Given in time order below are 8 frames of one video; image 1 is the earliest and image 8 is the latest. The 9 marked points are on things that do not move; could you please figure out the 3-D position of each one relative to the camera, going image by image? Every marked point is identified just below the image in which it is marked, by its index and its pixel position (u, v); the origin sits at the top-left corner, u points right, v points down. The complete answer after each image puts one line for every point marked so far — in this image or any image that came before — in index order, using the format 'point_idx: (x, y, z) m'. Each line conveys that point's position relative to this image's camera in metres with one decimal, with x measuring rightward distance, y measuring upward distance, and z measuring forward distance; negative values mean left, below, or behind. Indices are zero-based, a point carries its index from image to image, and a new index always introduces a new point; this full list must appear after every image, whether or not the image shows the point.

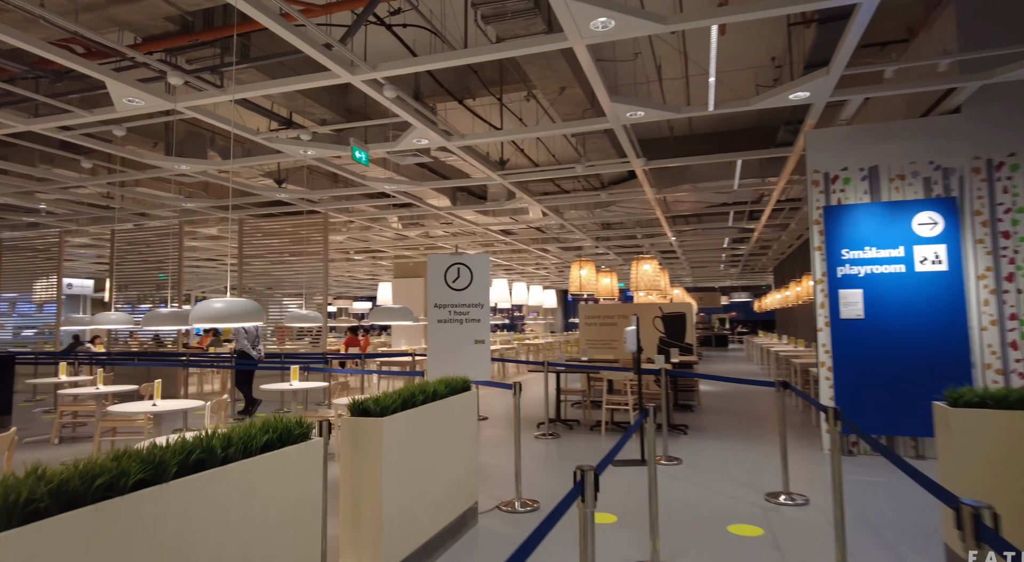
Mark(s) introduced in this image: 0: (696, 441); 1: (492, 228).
0: (+1.9, -1.6, +6.3) m
1: (-0.5, +1.2, +13.1) m
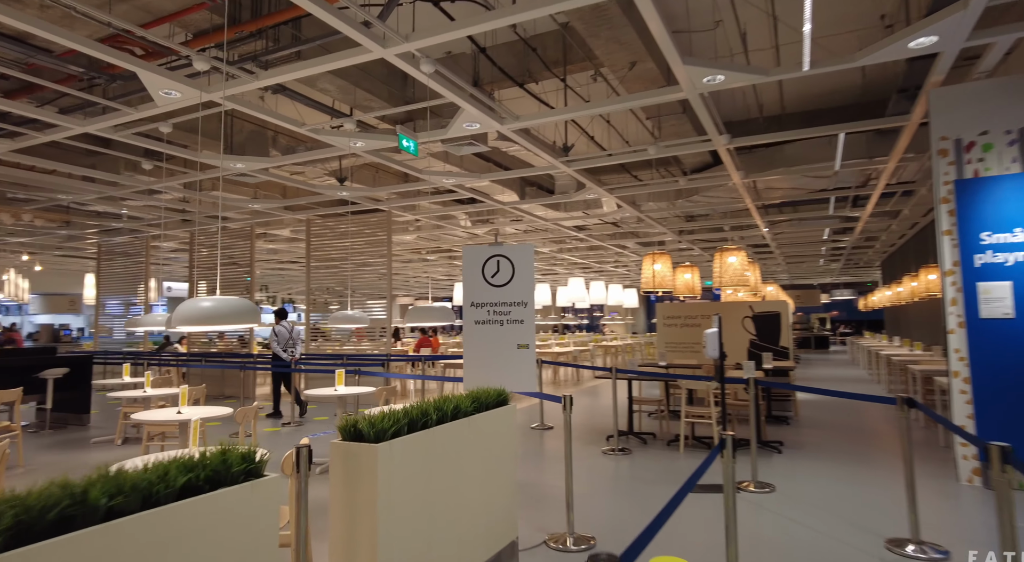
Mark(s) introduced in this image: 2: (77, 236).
0: (+2.5, -1.6, +5.4) m
1: (+1.0, +1.2, +12.5) m
2: (-8.8, +0.9, +12.5) m
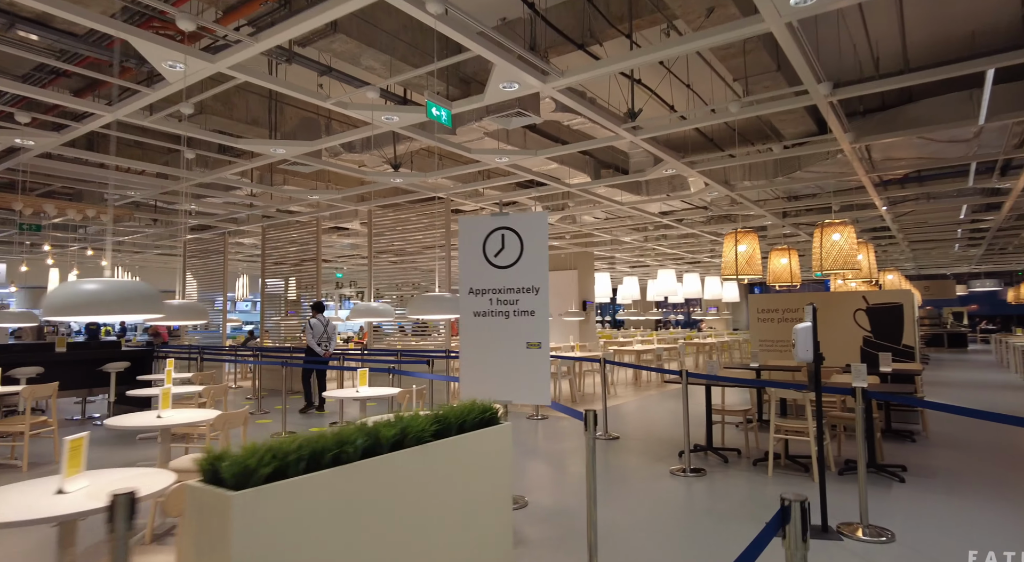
0: (+2.8, -1.5, +4.2) m
1: (+2.5, +1.4, +11.4) m
2: (-7.2, +1.0, +13.0) m
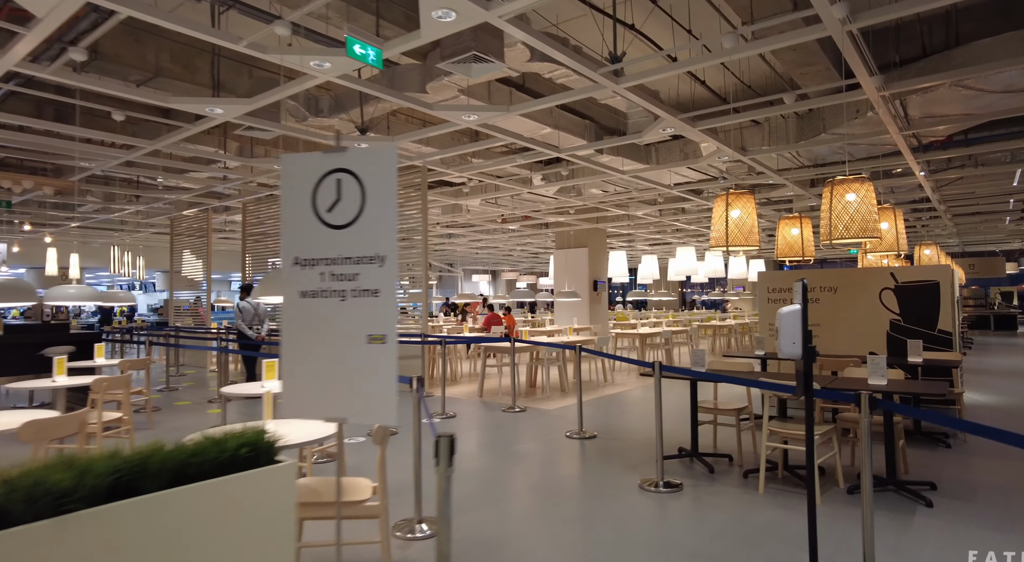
0: (+2.3, -1.3, +3.3) m
1: (+2.4, +1.8, +10.4) m
2: (-7.2, +1.4, +12.5) m
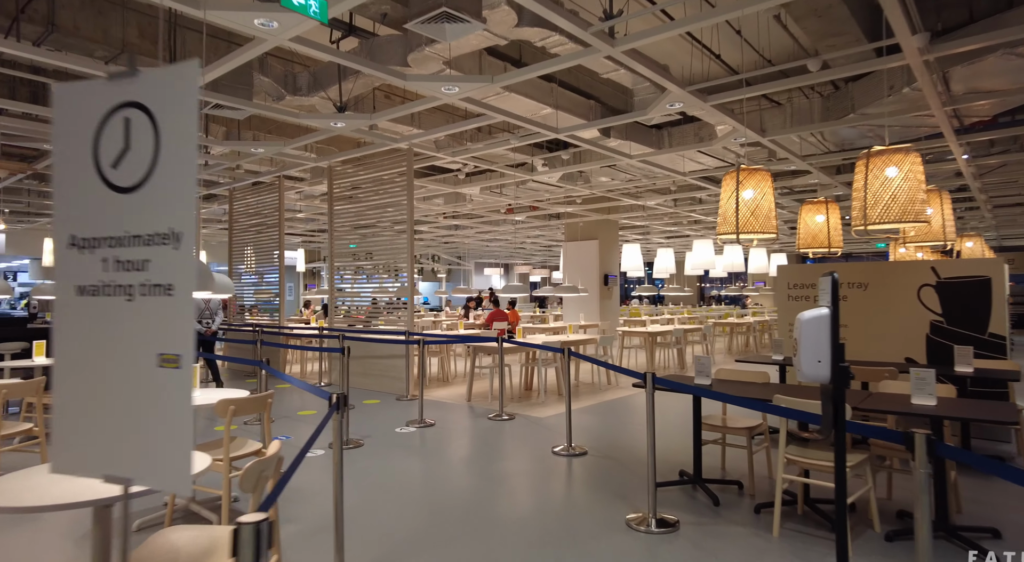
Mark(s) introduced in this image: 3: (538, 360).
0: (+2.1, -1.3, +2.5) m
1: (+2.4, +1.9, +9.6) m
2: (-7.1, +1.6, +12.0) m
3: (+0.3, -0.9, +7.2) m
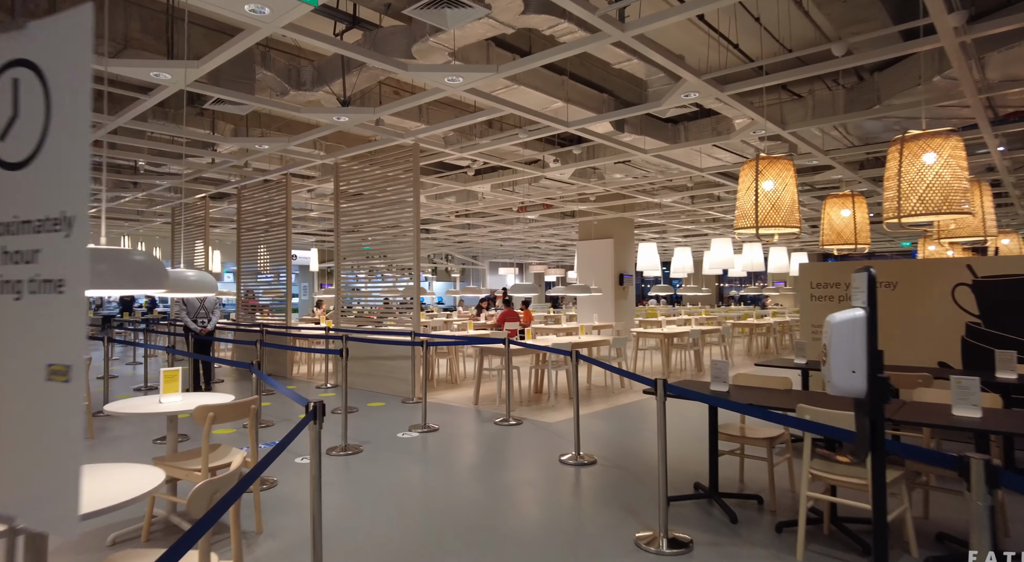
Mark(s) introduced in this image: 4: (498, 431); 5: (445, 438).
0: (+2.1, -1.3, +2.3) m
1: (+2.6, +1.9, +9.3) m
2: (-6.9, +1.6, +12.0) m
3: (+0.4, -0.9, +7.0) m
4: (-0.1, -1.4, +5.6) m
5: (-0.6, -1.4, +5.5) m
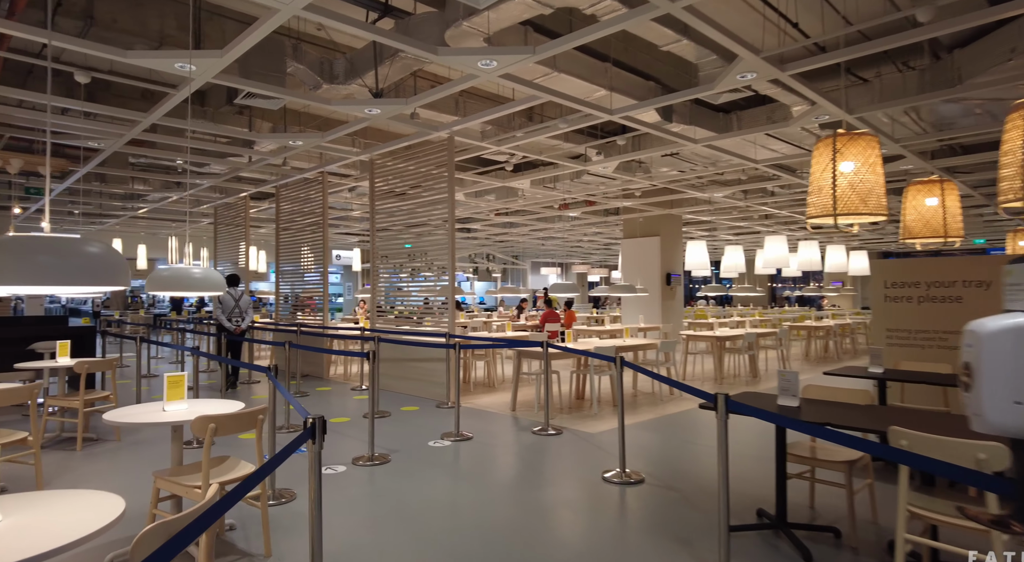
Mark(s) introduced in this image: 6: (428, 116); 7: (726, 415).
0: (+2.2, -1.3, +1.7) m
1: (+3.2, +1.9, +8.7) m
2: (-6.1, +1.6, +12.1) m
3: (+0.8, -0.9, +6.6) m
4: (+0.2, -1.4, +5.3) m
5: (-0.3, -1.4, +5.2) m
6: (-1.0, +2.0, +7.6) m
7: (+0.9, -0.5, +2.6) m
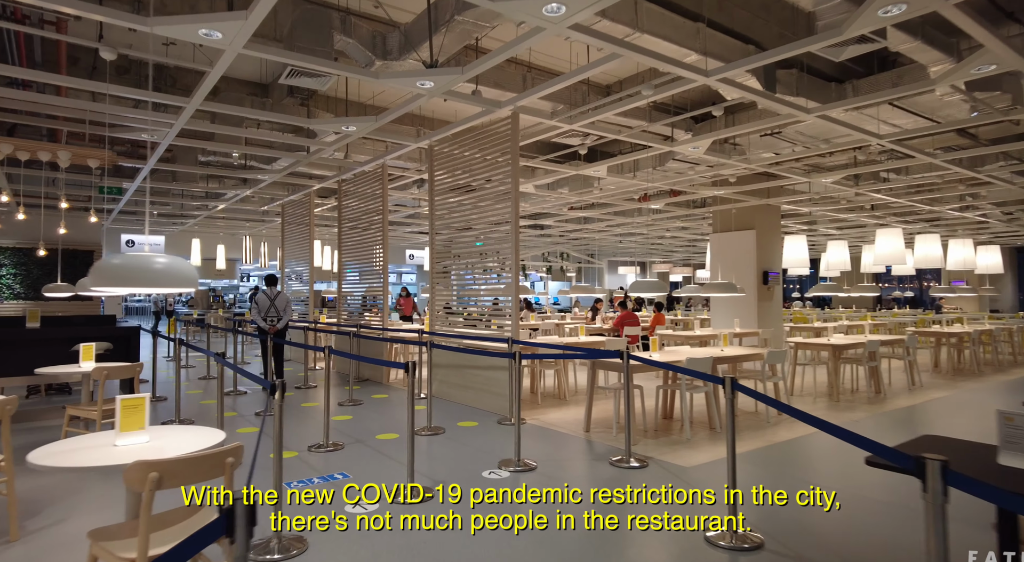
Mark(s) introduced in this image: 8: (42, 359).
0: (+2.2, -1.2, +0.6) m
1: (+4.1, +1.9, +7.4) m
2: (-4.7, +1.6, +11.9) m
3: (+1.5, -0.9, +5.5) m
4: (+0.7, -1.4, +4.3) m
5: (+0.2, -1.4, +4.3) m
6: (-0.2, +2.1, +6.8) m
7: (+1.1, -0.5, +1.5) m
8: (-4.6, -0.8, +5.9) m
